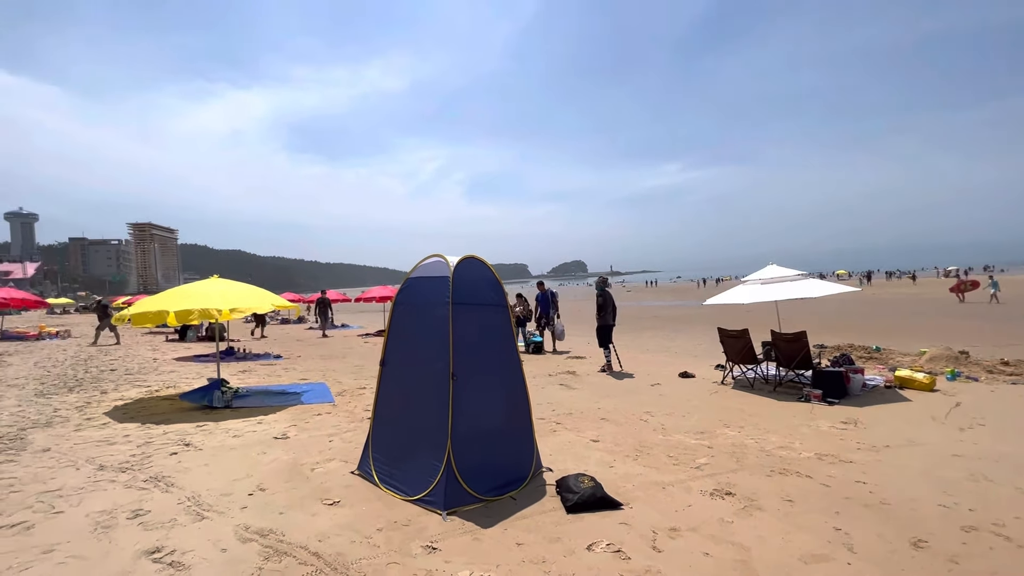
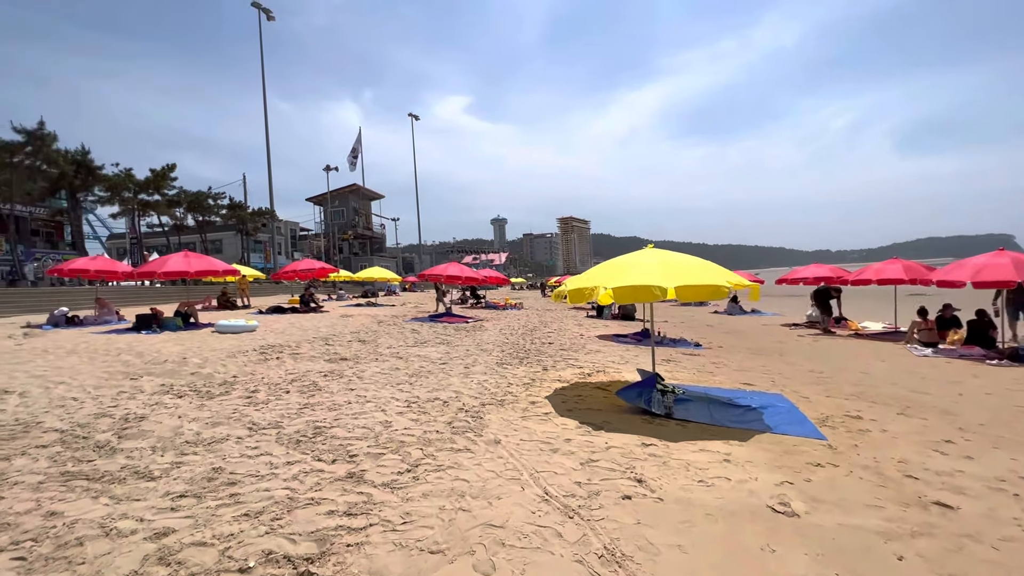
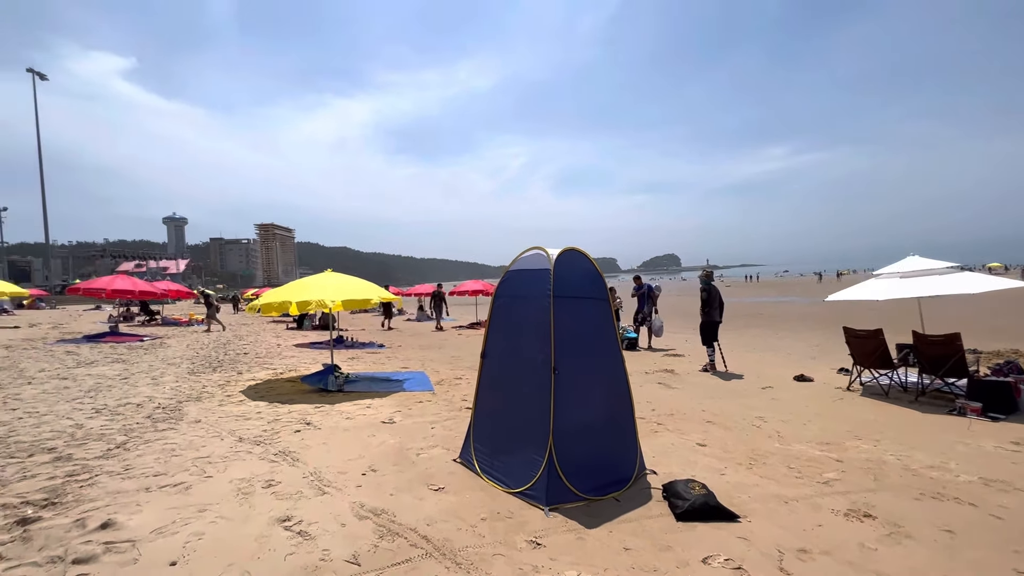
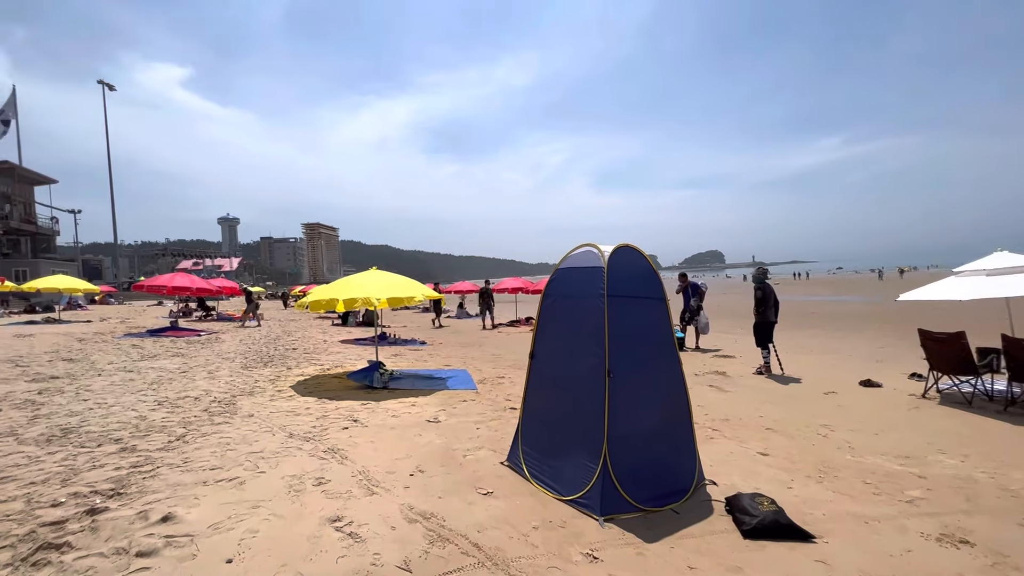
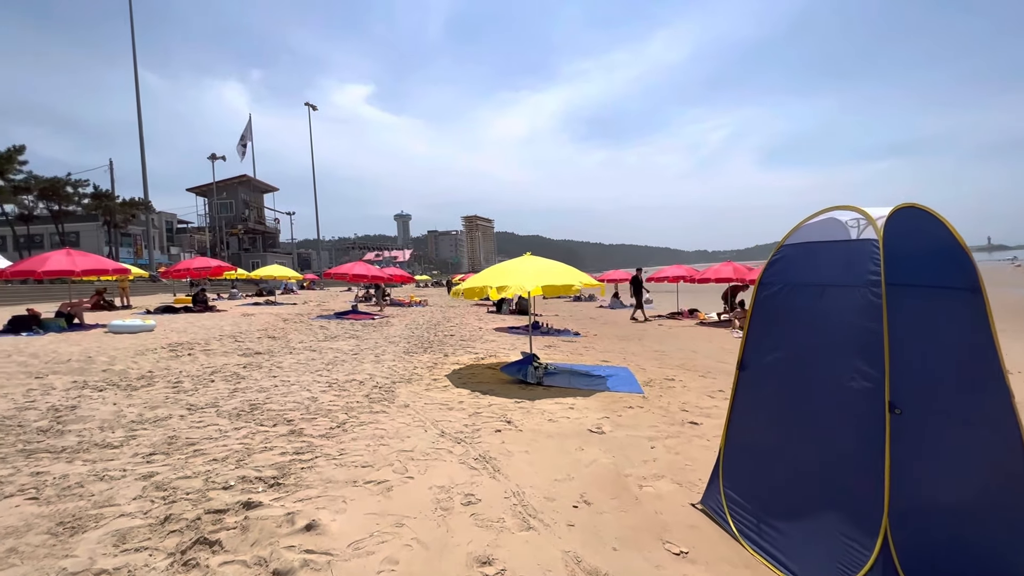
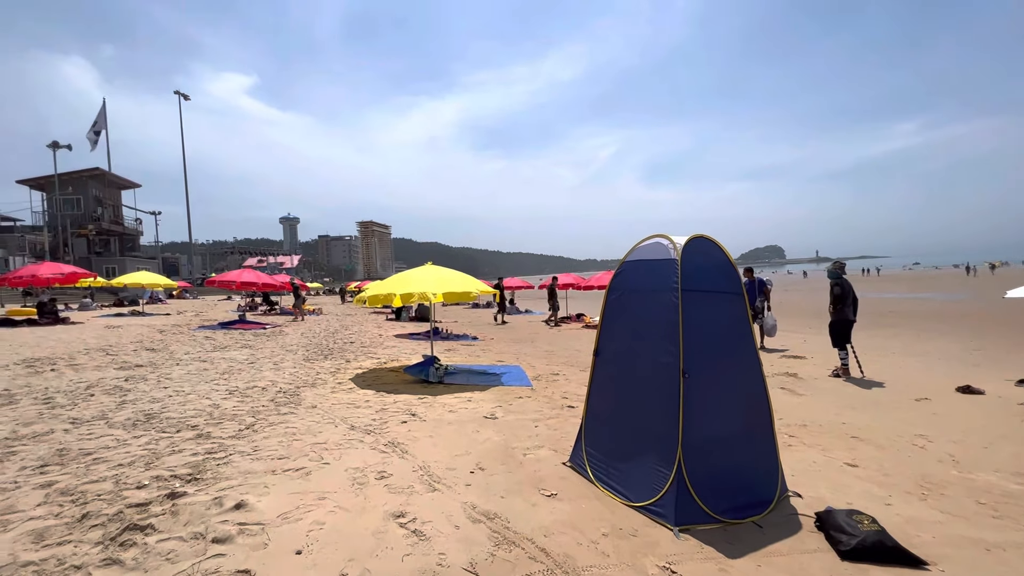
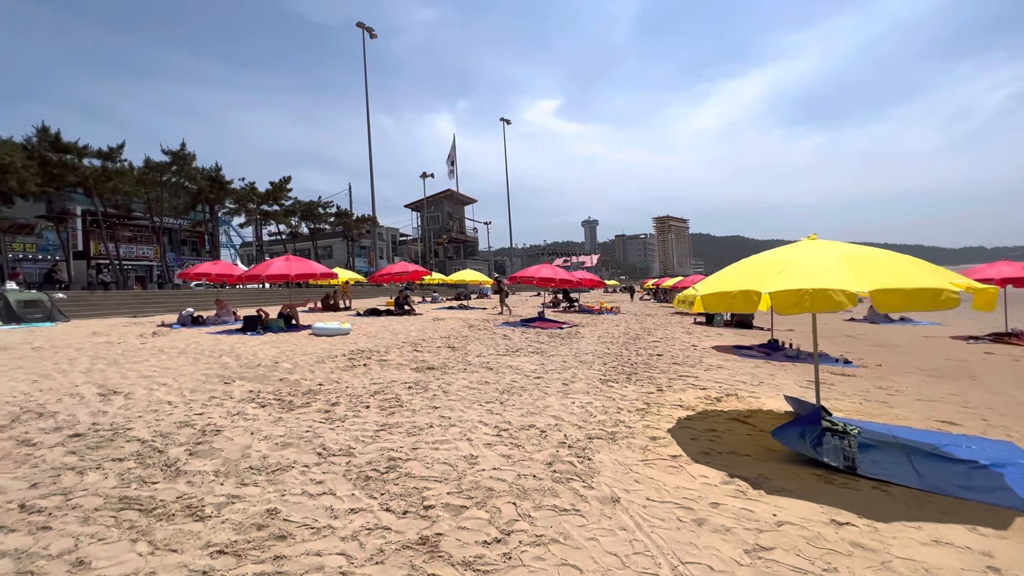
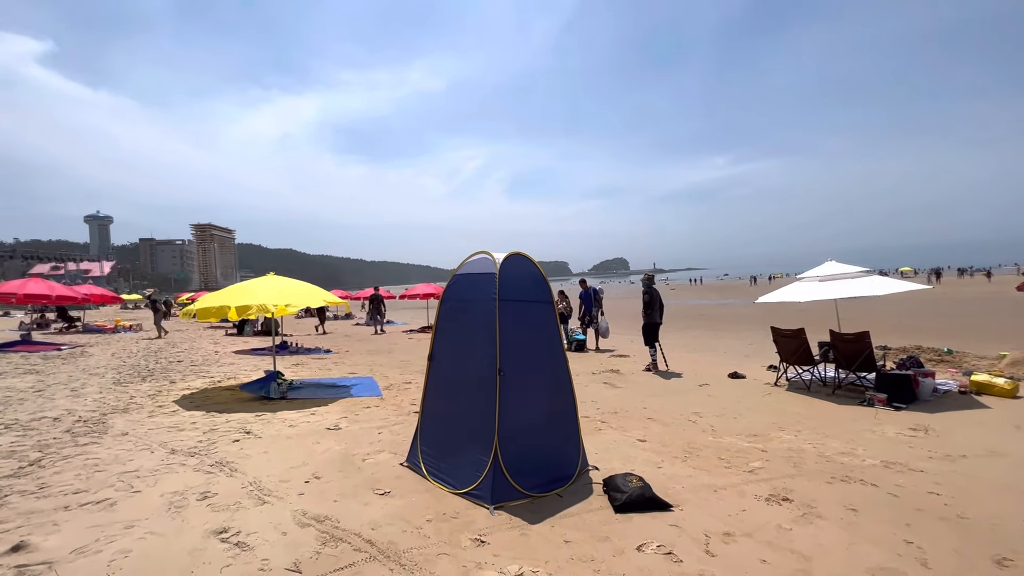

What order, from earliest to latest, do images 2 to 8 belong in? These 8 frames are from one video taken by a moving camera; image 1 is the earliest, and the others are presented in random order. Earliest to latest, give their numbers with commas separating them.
8, 3, 4, 6, 5, 2, 7
